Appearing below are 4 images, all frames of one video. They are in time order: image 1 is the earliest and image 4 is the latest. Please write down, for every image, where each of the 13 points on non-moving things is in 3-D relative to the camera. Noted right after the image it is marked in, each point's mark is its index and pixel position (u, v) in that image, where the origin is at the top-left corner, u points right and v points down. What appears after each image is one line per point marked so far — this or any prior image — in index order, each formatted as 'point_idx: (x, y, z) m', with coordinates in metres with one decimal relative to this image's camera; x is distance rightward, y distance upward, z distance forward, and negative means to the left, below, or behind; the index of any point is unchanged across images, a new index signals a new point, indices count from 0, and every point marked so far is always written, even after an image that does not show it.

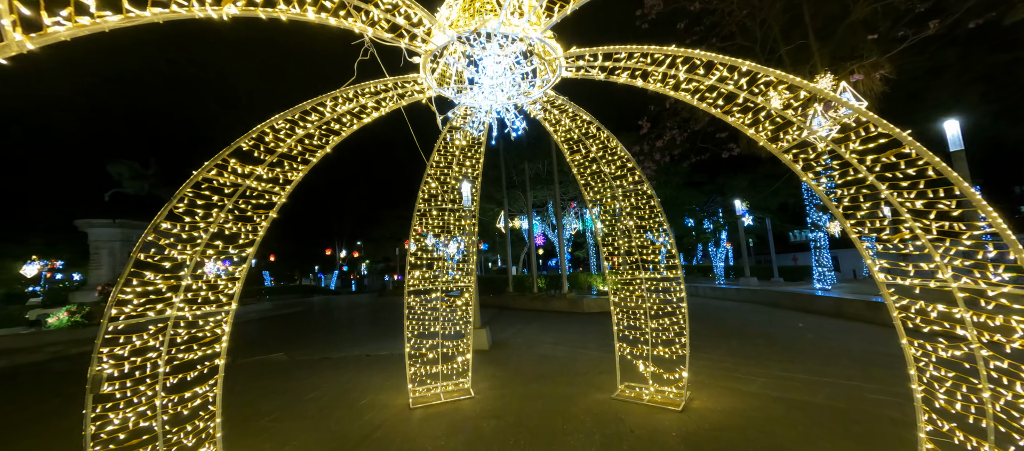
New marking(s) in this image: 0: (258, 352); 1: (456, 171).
0: (-6.9, -3.4, +10.0) m
1: (-0.7, +0.7, +4.3) m
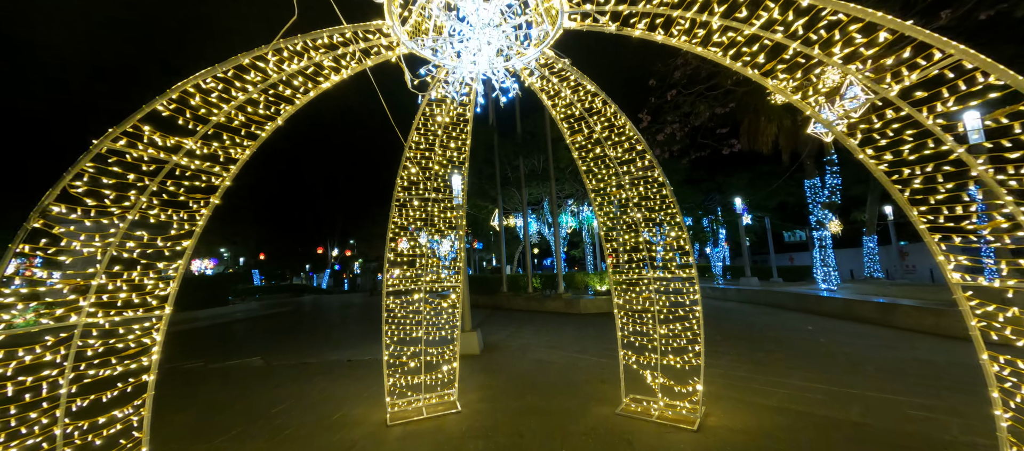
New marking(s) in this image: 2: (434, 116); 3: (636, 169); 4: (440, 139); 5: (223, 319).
0: (-7.1, -3.3, +9.4) m
1: (-0.8, +0.8, +3.8) m
2: (-0.8, +1.1, +3.5) m
3: (+1.2, +0.6, +3.6) m
4: (-0.7, +0.9, +3.7) m
5: (-14.4, -4.7, +18.4) m
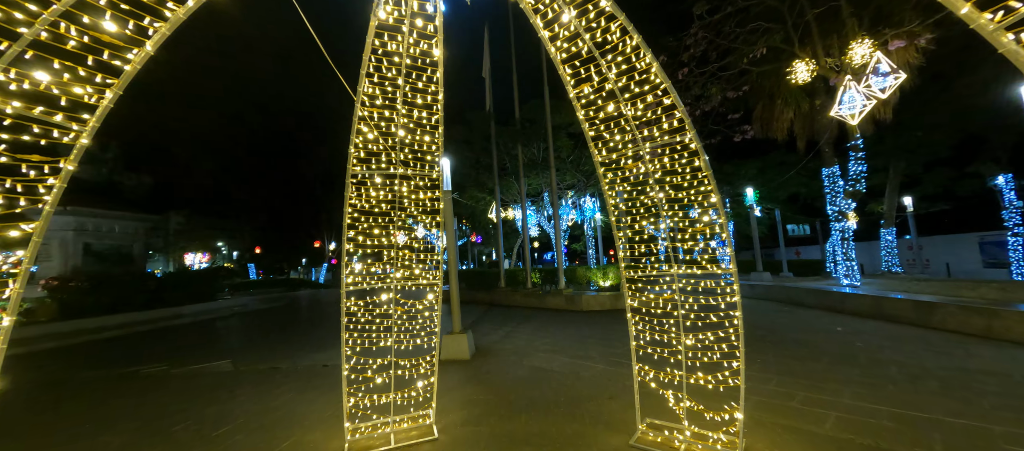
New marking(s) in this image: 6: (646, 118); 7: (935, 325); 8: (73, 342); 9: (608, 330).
0: (-7.2, -3.1, +8.6) m
1: (-0.9, +0.9, +2.9) m
2: (-0.9, +1.2, +2.7) m
3: (+1.1, +0.7, +2.8) m
4: (-0.9, +1.0, +2.9) m
5: (-14.4, -4.3, +17.6) m
6: (+1.0, +0.8, +2.8) m
7: (+8.1, -1.9, +7.0) m
8: (-14.5, -3.9, +12.2) m
9: (+2.1, -2.3, +8.1) m
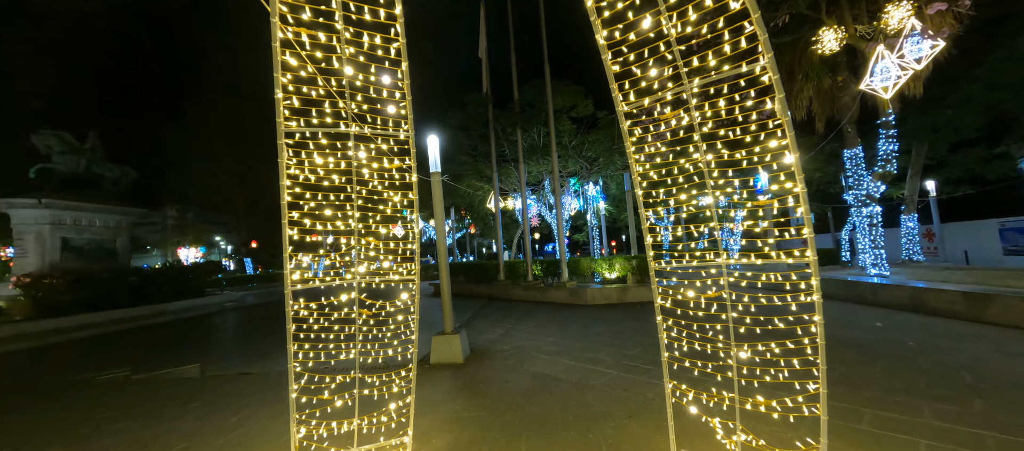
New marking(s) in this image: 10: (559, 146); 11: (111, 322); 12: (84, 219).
0: (-7.2, -2.9, +7.8) m
1: (-0.9, +1.0, +2.1) m
2: (-0.9, +1.3, +1.8) m
3: (+1.1, +0.9, +1.9) m
4: (-0.9, +1.2, +2.0) m
5: (-14.4, -4.0, +16.9) m
6: (+1.0, +1.0, +1.9) m
7: (+8.1, -1.6, +6.2) m
8: (-14.5, -3.7, +11.5) m
9: (+2.1, -2.0, +7.3) m
10: (+2.1, +3.5, +16.1) m
11: (-15.2, -3.6, +13.8) m
12: (-19.6, +0.3, +16.8) m
